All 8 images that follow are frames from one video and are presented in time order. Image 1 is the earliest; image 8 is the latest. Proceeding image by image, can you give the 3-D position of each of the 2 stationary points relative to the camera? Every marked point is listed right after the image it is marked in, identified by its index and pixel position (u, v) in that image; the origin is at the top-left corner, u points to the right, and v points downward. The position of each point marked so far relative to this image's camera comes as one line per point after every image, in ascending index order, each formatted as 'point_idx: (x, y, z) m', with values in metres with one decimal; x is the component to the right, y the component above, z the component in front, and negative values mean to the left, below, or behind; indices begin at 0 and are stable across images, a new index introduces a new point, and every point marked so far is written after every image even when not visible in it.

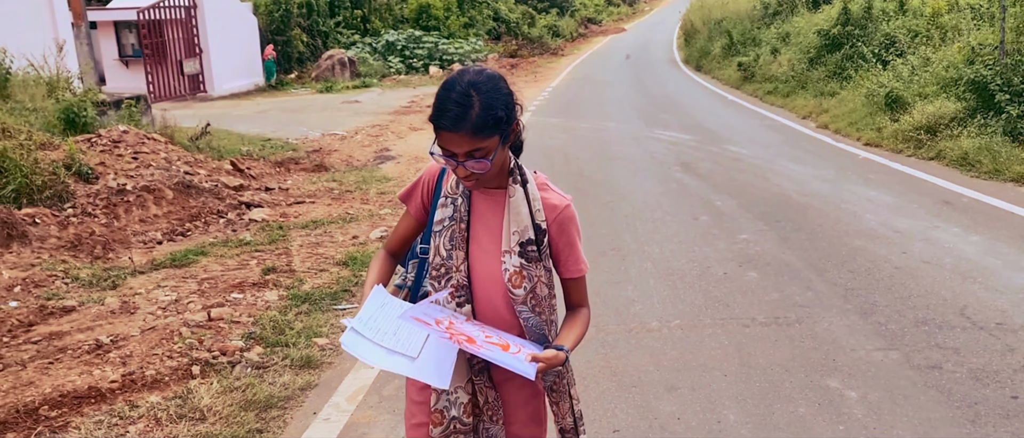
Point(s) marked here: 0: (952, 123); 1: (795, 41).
0: (+4.2, +0.9, +8.9) m
1: (+5.2, +3.3, +17.3) m
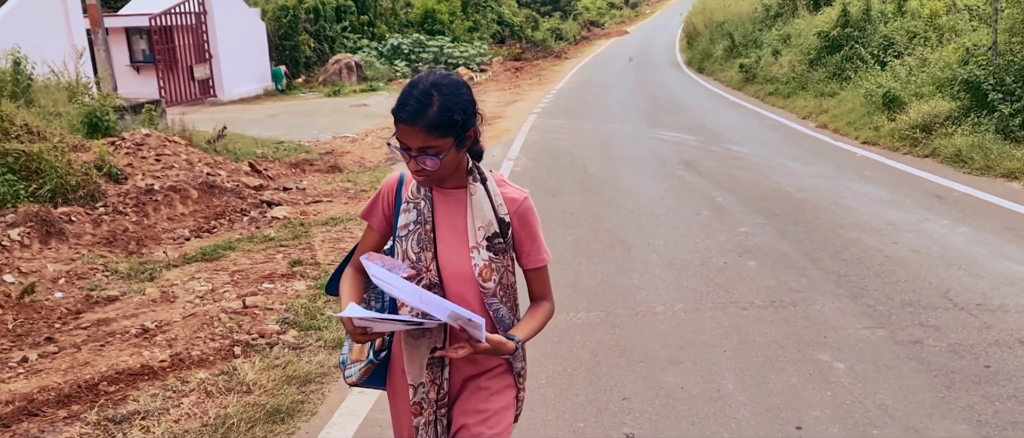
0: (+4.3, +1.0, +9.2) m
1: (+5.3, +3.3, +17.6) m
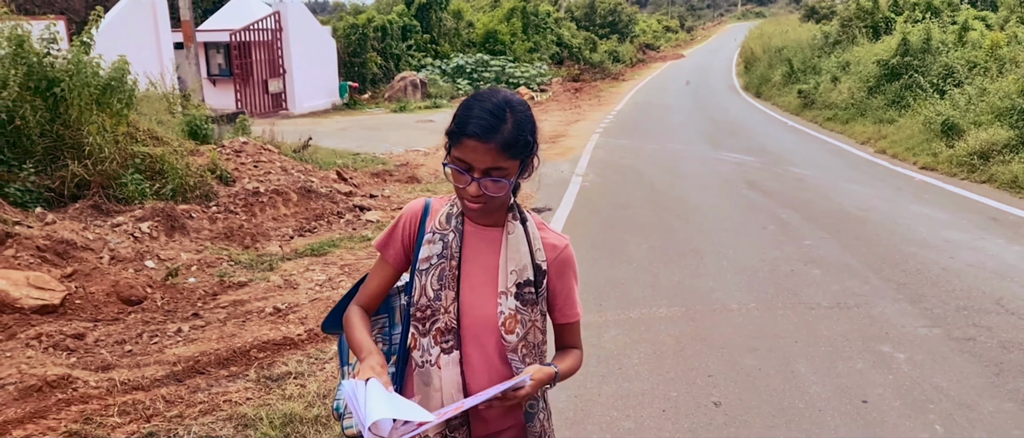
0: (+5.0, +0.7, +9.5) m
1: (+6.5, +2.8, +17.8) m
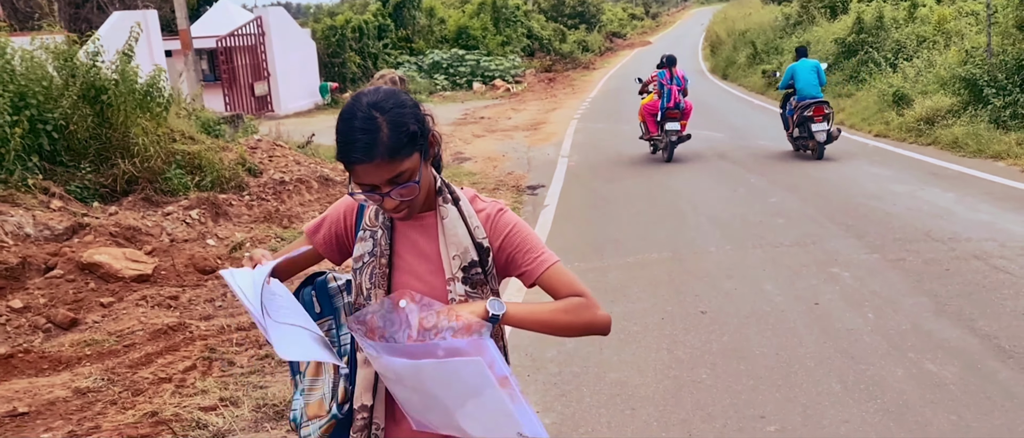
0: (+4.9, +1.2, +10.6) m
1: (+6.1, +3.4, +18.9) m
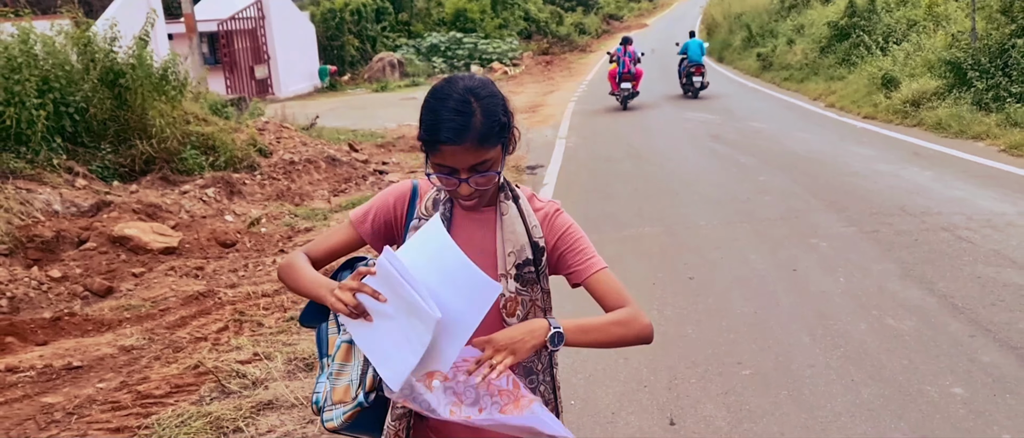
0: (+4.9, +1.4, +10.9) m
1: (+6.0, +3.8, +19.2) m
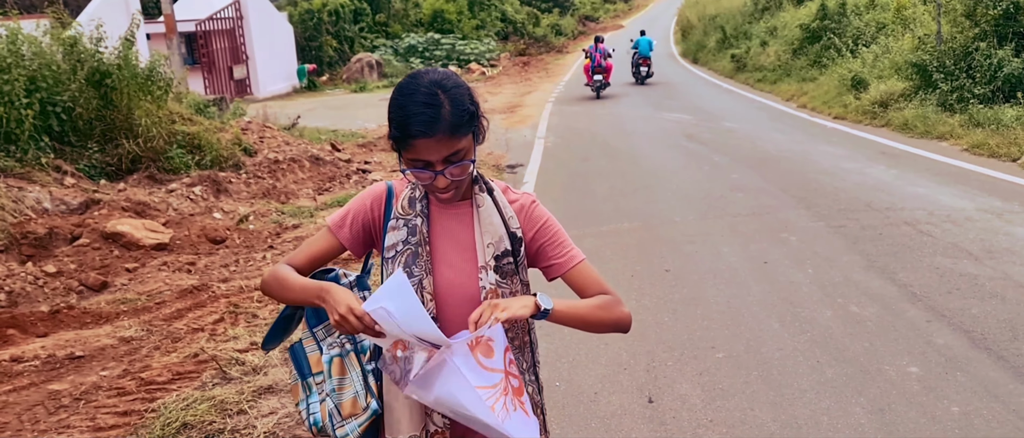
0: (+4.7, +1.5, +11.3) m
1: (+5.6, +3.9, +19.6) m
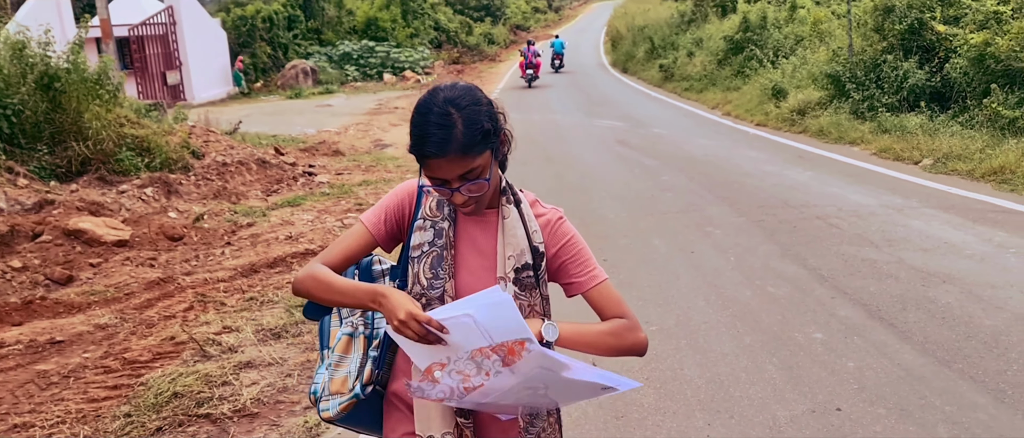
0: (+3.9, +1.4, +12.0) m
1: (+4.2, +3.8, +20.4) m
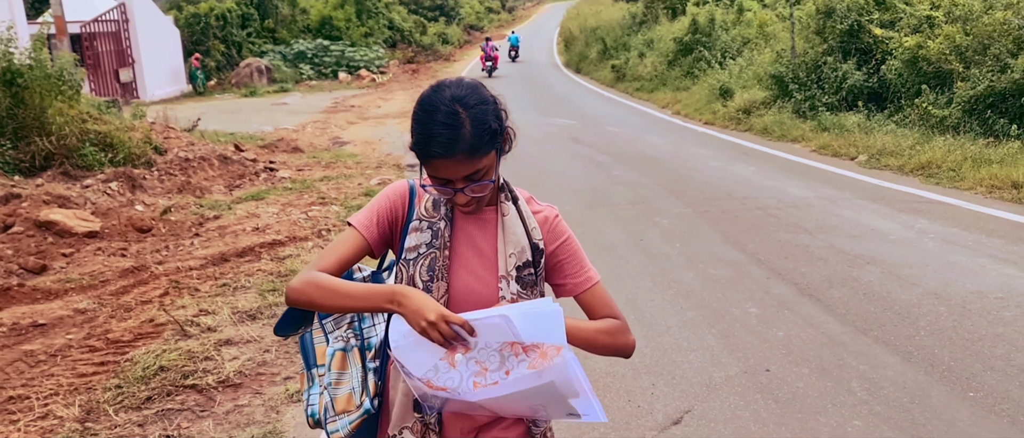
0: (+3.3, +1.5, +12.5) m
1: (+3.2, +3.8, +20.9) m
